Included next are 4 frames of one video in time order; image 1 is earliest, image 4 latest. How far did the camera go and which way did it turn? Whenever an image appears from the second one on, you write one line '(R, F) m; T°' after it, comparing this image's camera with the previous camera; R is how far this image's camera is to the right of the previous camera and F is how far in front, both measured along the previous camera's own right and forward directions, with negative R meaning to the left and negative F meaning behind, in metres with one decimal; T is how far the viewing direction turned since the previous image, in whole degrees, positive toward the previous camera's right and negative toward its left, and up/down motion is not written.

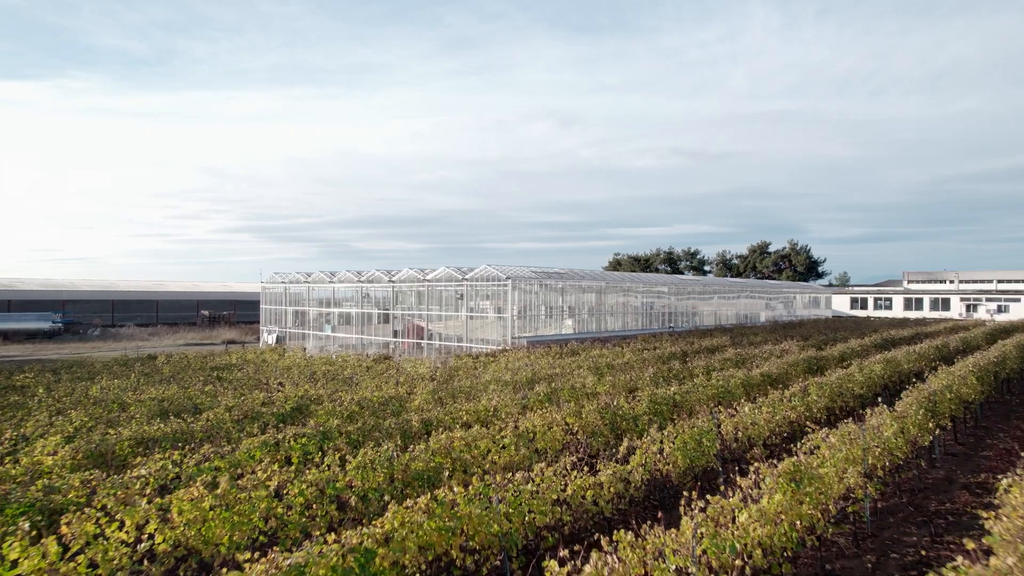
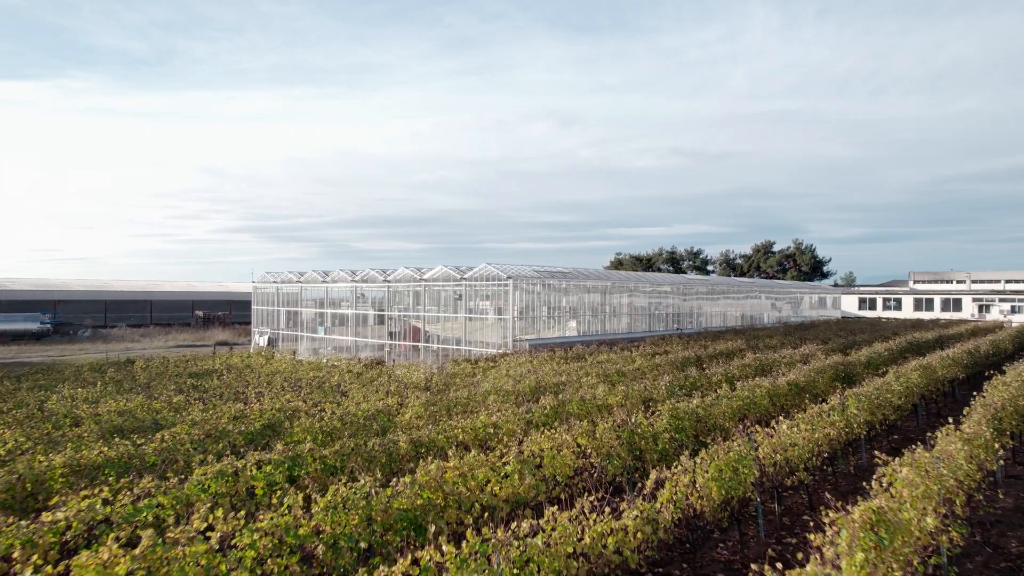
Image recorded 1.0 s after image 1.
(0.0, +1.2) m; 0°
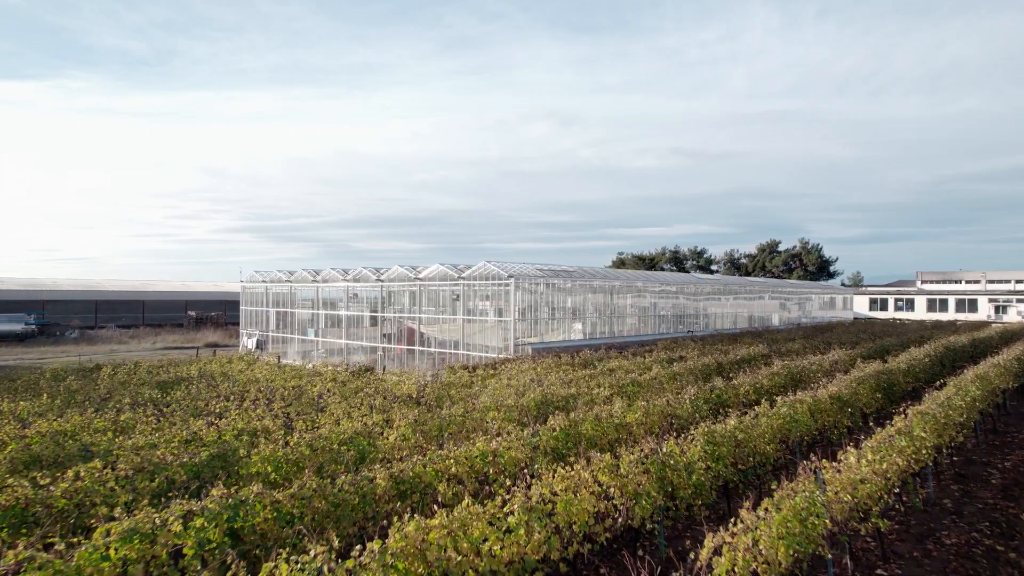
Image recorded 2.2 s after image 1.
(0.0, +1.5) m; 0°
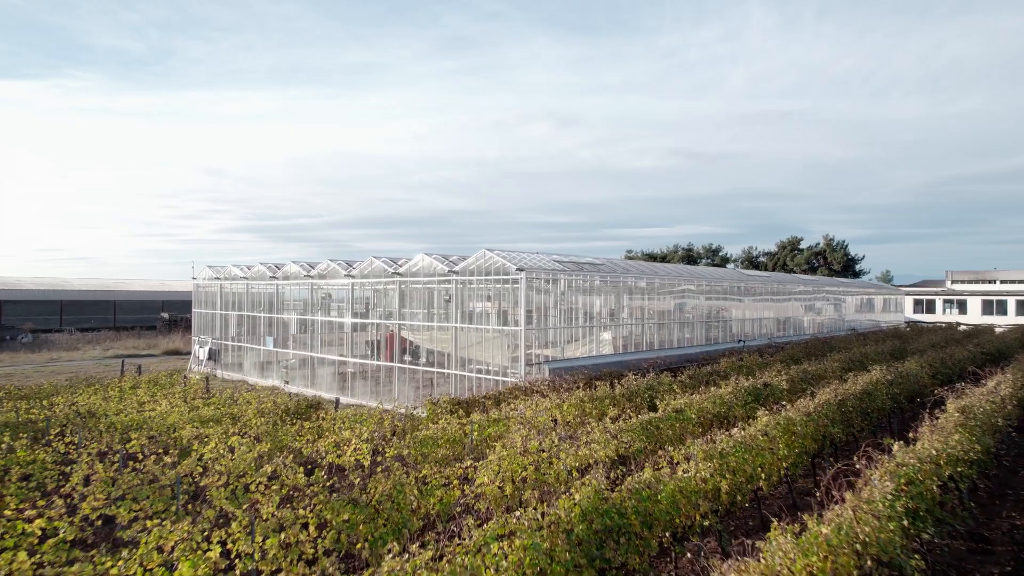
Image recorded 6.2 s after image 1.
(-0.2, +5.2) m; 0°
